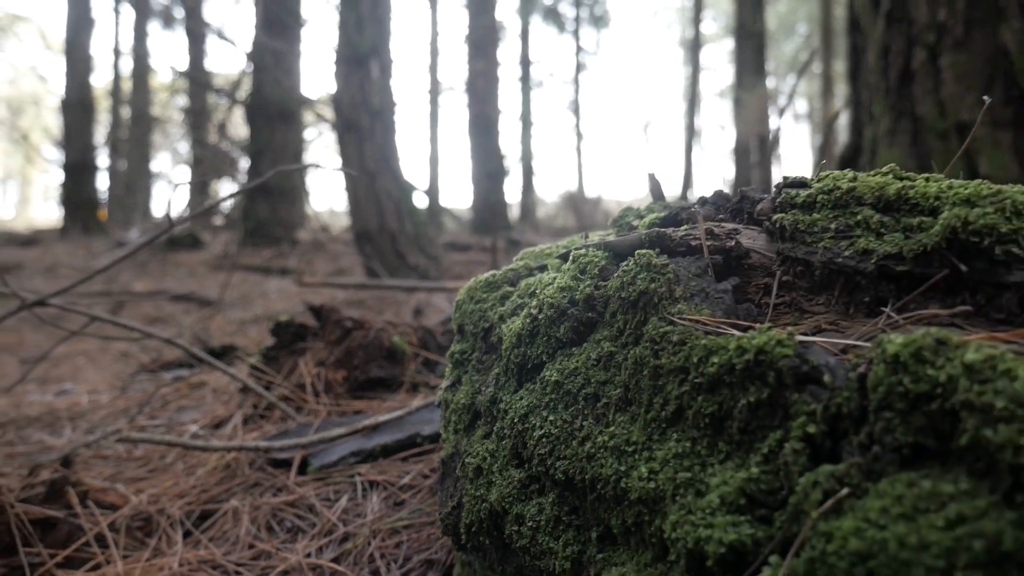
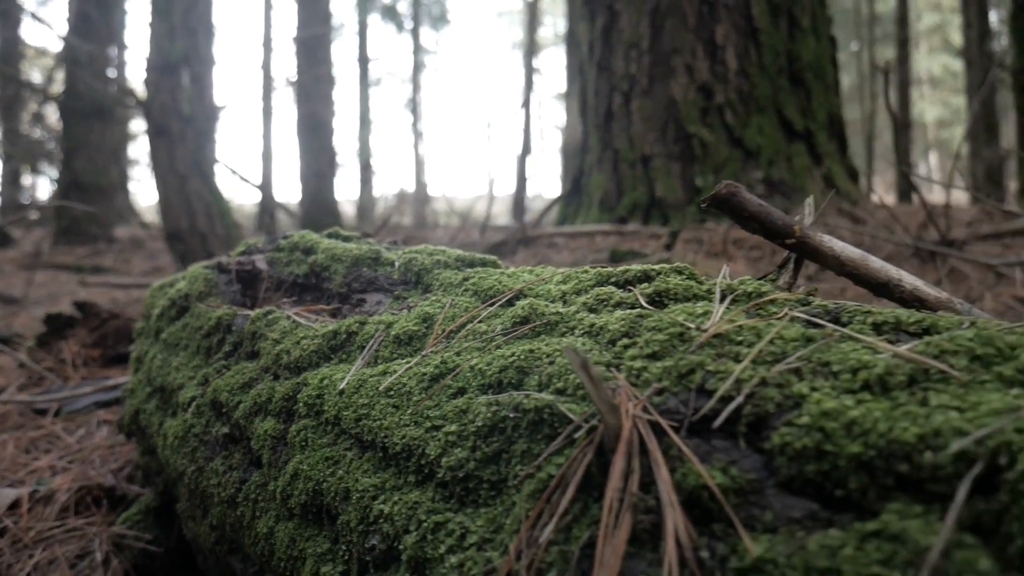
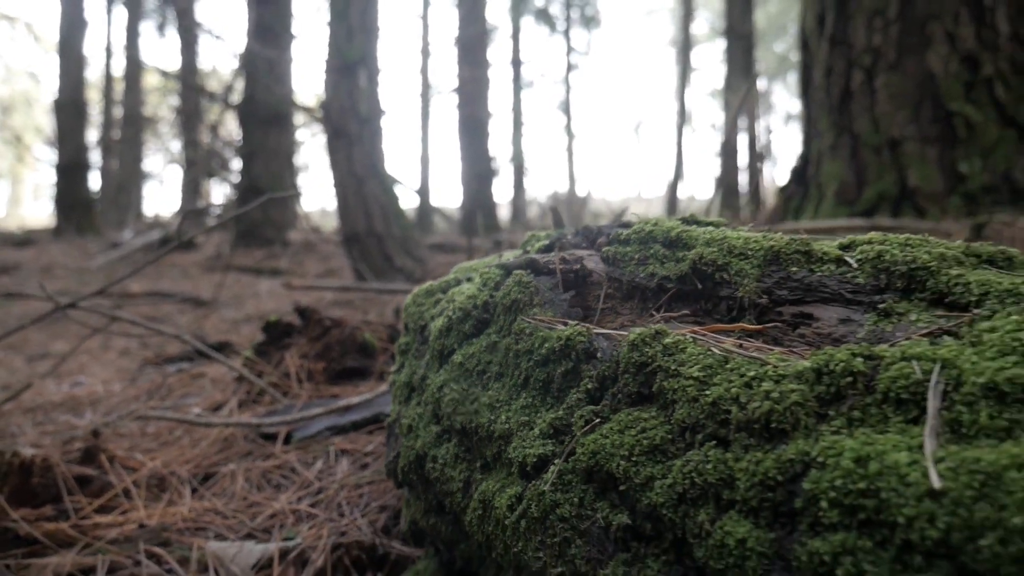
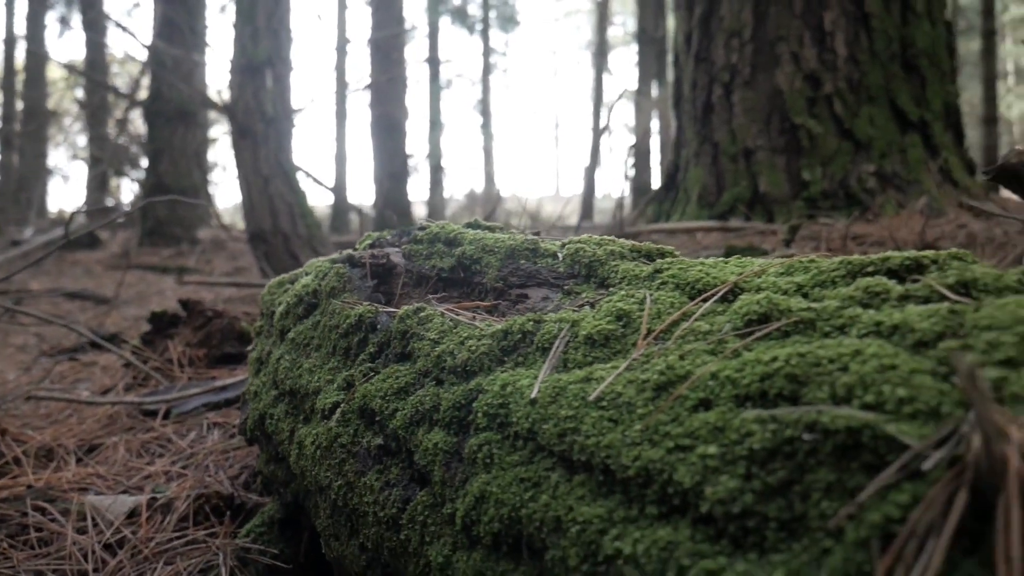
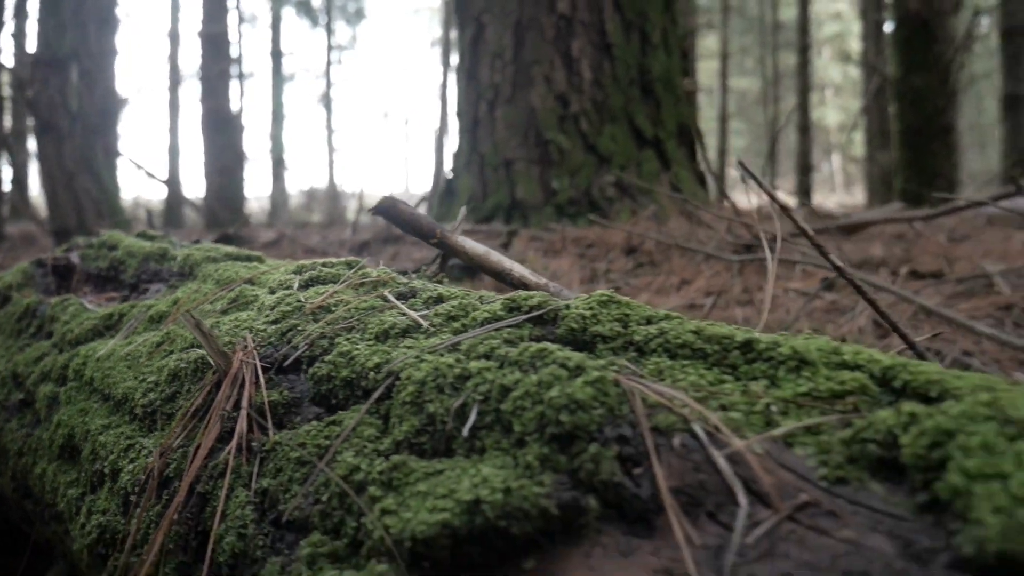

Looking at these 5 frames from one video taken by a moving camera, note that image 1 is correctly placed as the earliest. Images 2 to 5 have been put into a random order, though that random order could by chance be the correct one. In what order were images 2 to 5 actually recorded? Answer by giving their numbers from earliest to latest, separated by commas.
3, 4, 2, 5
